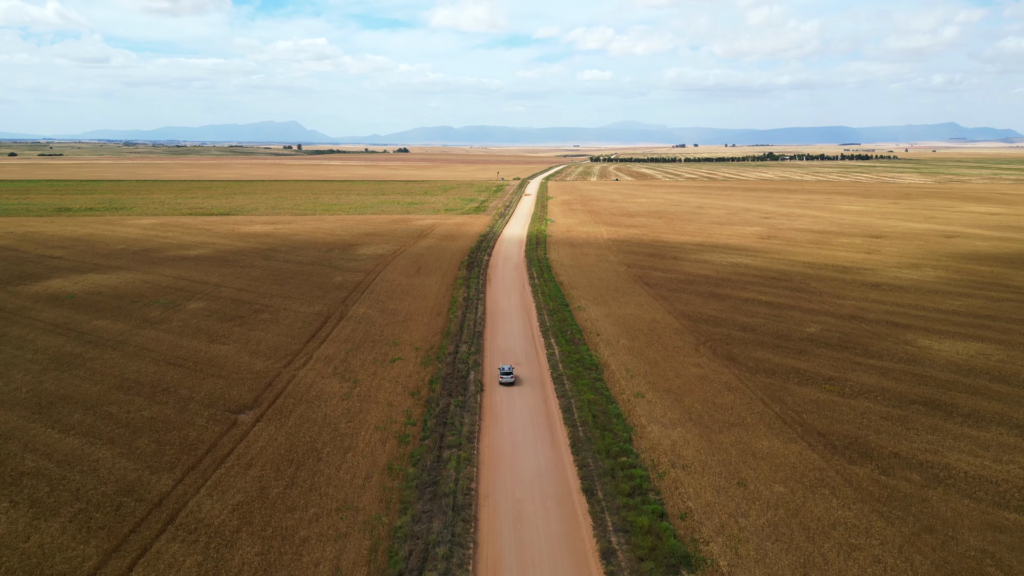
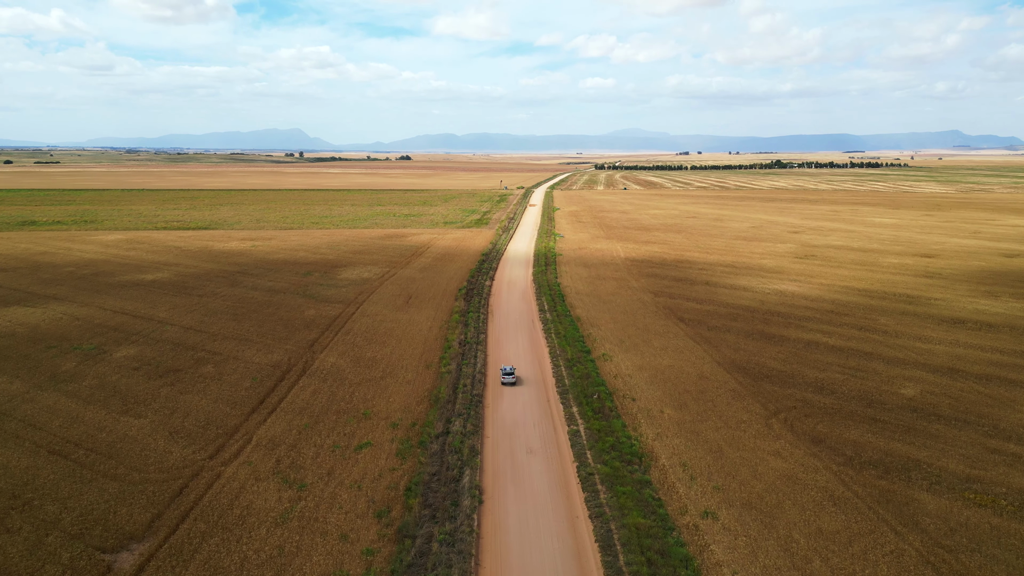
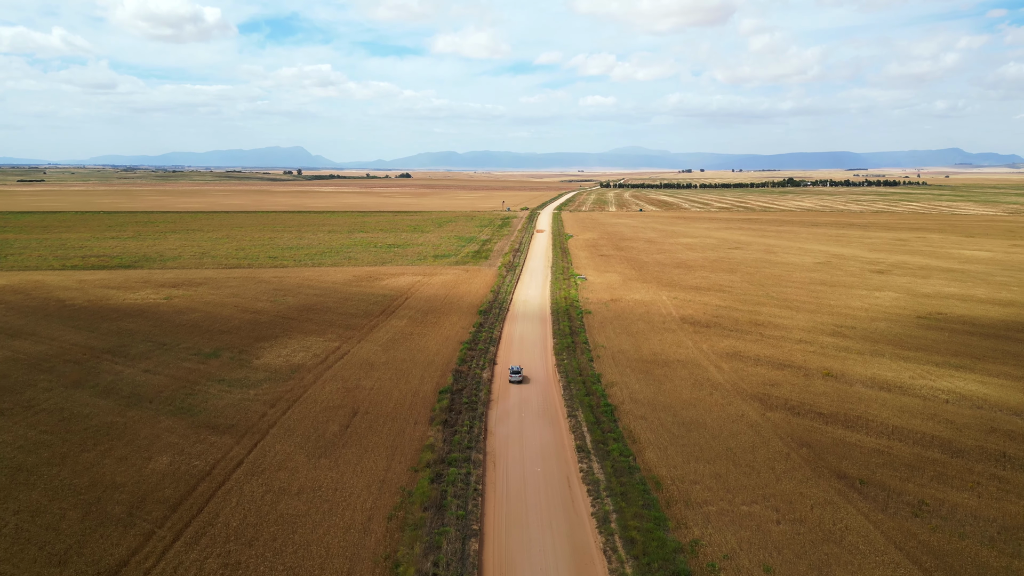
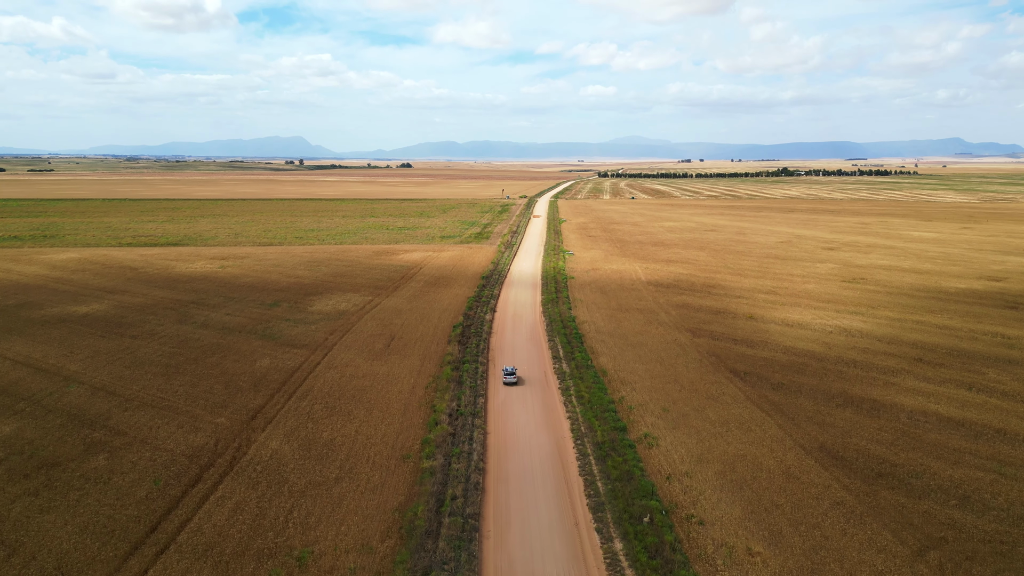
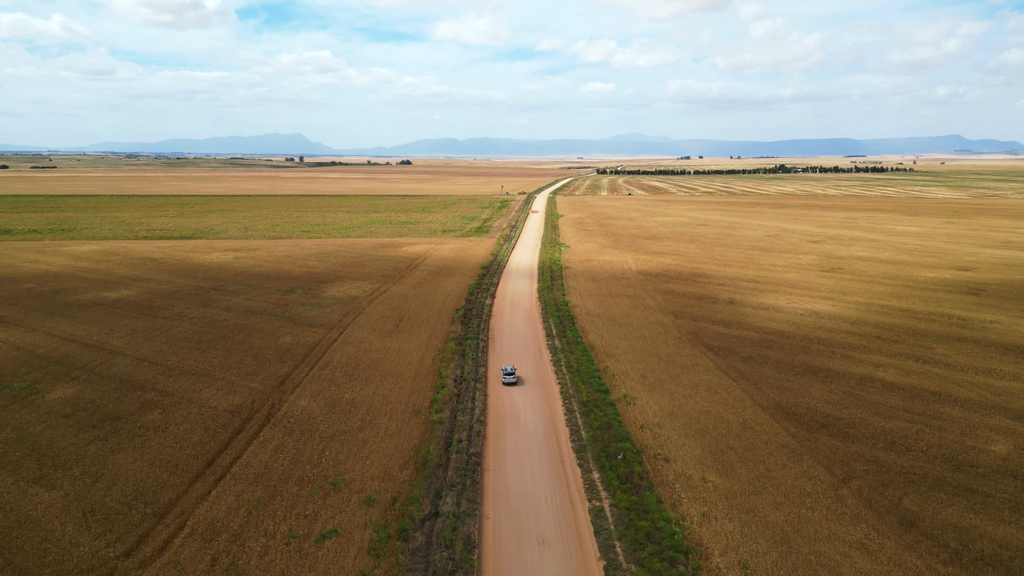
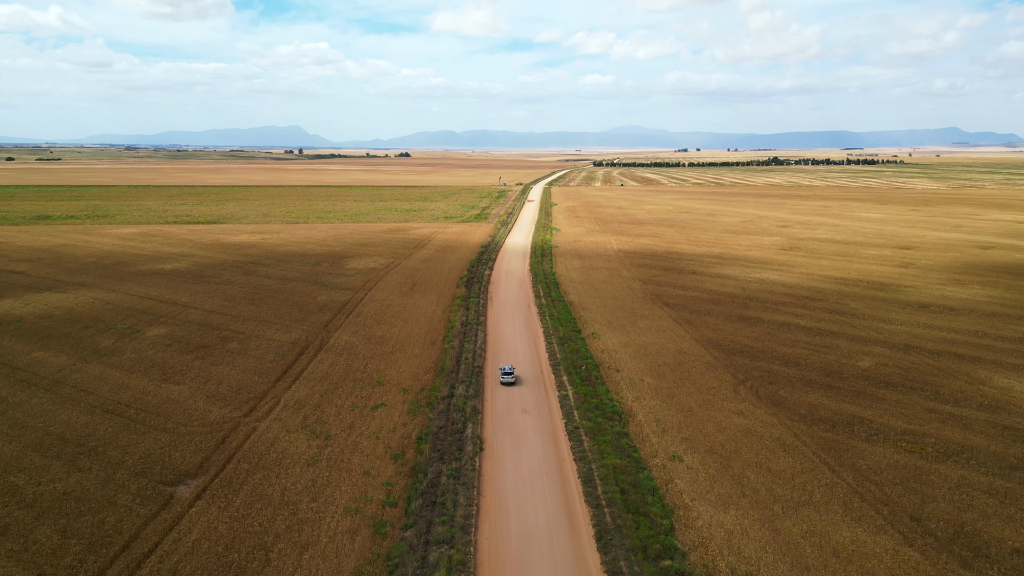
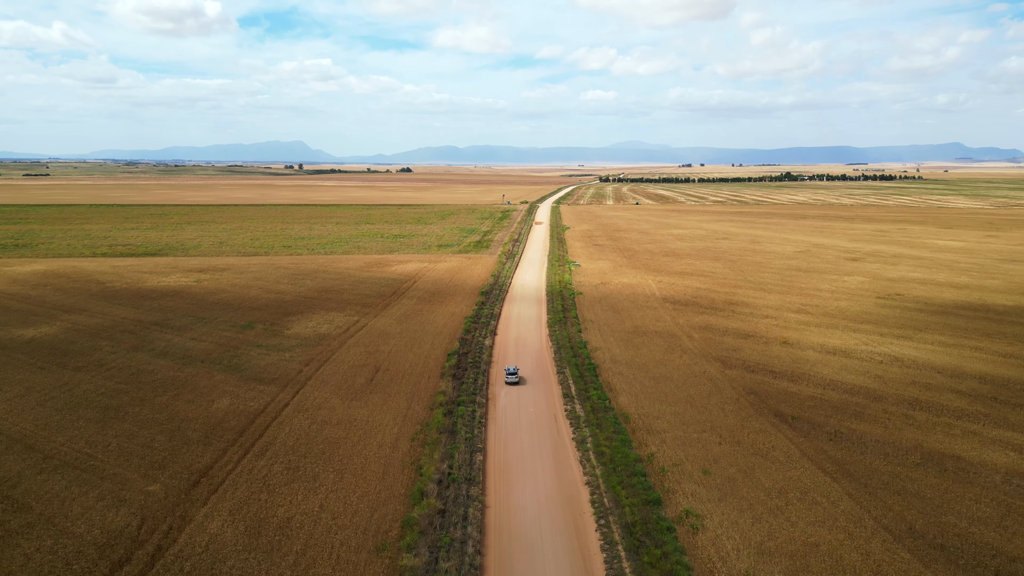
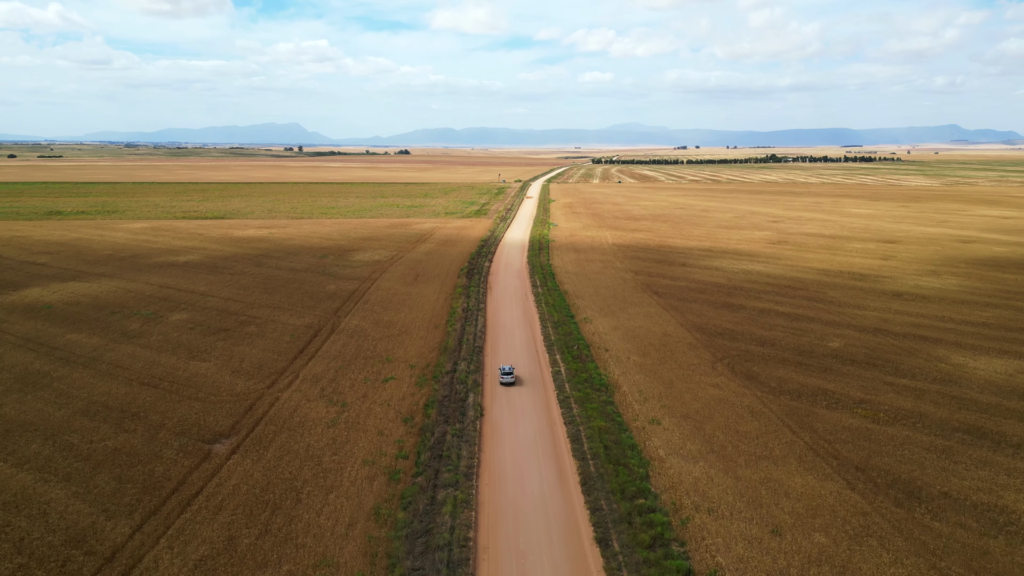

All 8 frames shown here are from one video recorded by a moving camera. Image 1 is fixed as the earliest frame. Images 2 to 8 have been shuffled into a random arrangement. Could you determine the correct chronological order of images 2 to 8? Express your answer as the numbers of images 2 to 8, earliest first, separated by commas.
8, 6, 2, 5, 4, 7, 3
